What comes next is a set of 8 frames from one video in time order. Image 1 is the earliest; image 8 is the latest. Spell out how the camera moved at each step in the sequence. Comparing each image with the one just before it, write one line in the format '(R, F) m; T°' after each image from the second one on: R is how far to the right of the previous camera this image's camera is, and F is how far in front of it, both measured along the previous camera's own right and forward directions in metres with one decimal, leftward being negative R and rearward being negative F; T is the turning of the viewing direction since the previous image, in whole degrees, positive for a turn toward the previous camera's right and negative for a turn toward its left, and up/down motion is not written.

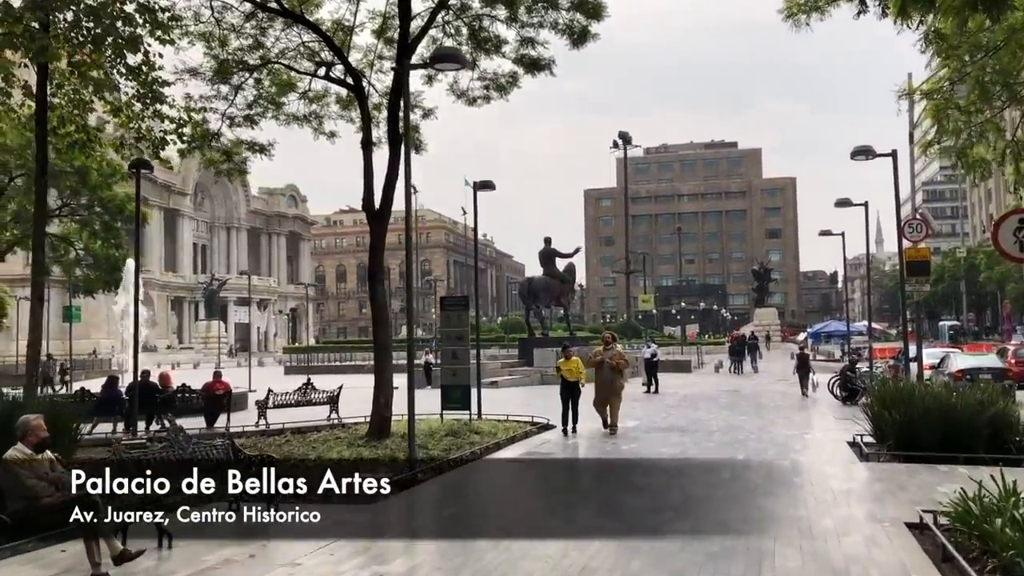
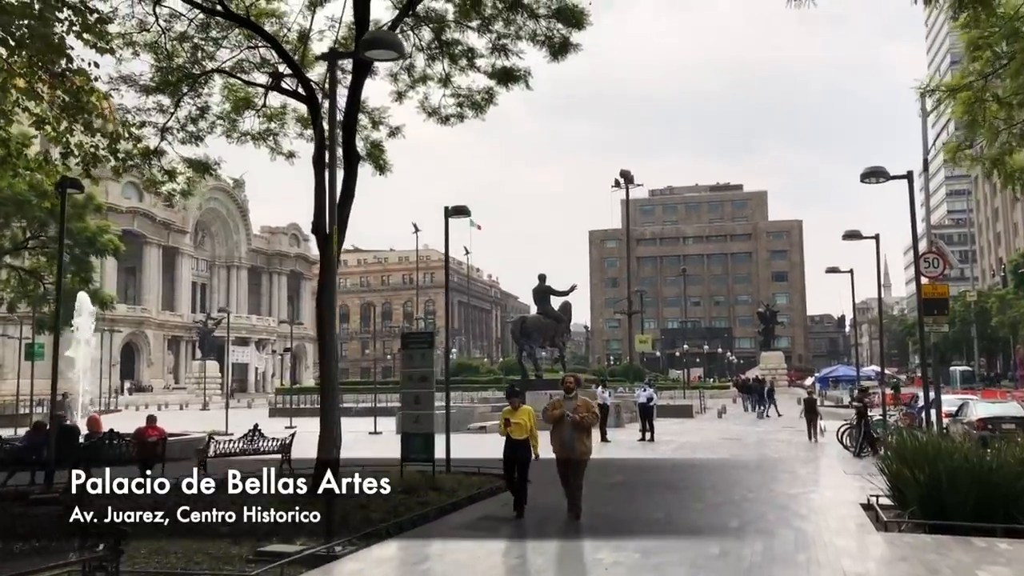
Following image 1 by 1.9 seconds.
(+0.6, +1.7) m; 0°
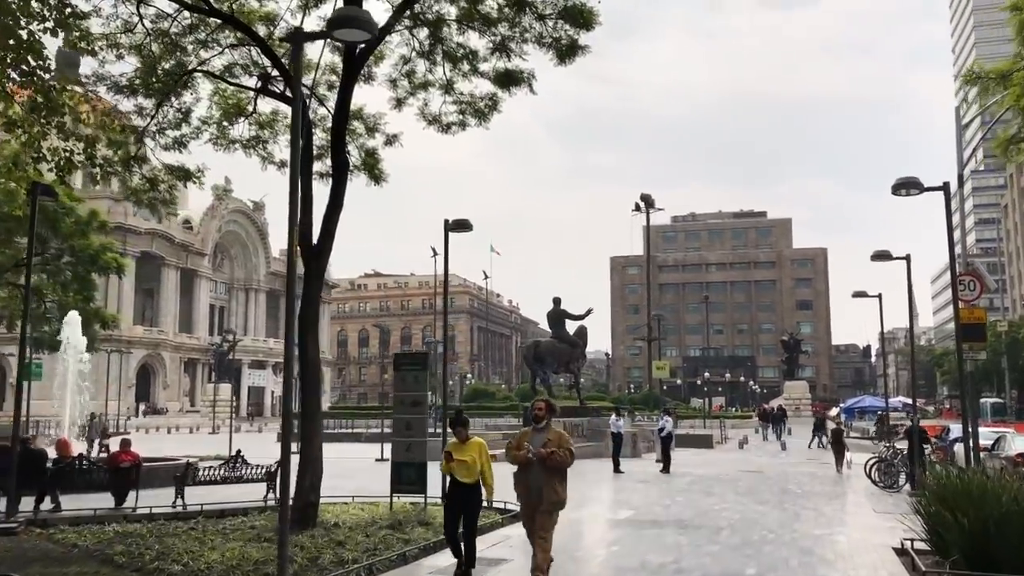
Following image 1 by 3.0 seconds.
(+0.3, +1.0) m; -1°
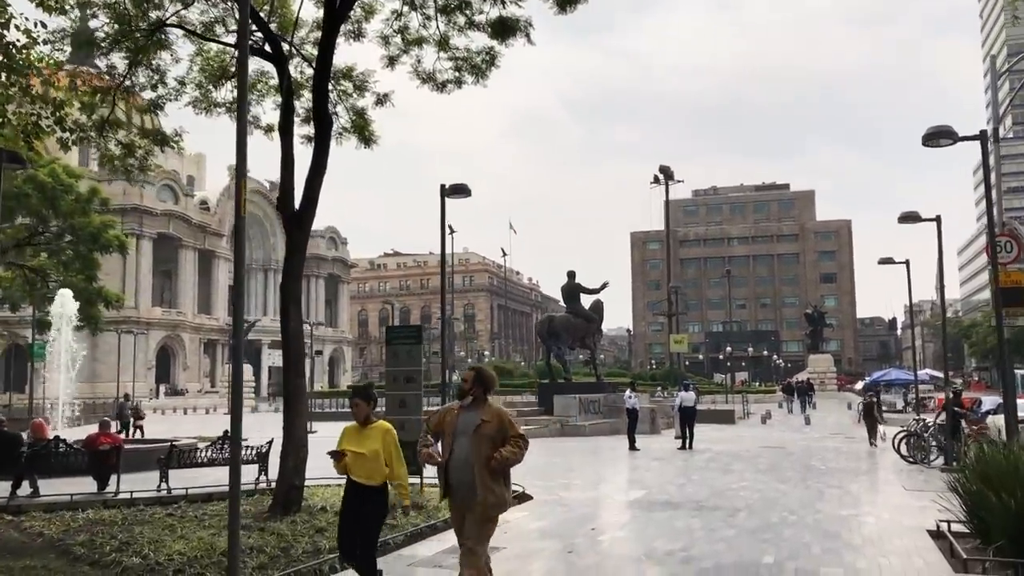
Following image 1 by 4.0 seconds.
(+0.3, +0.9) m; -1°
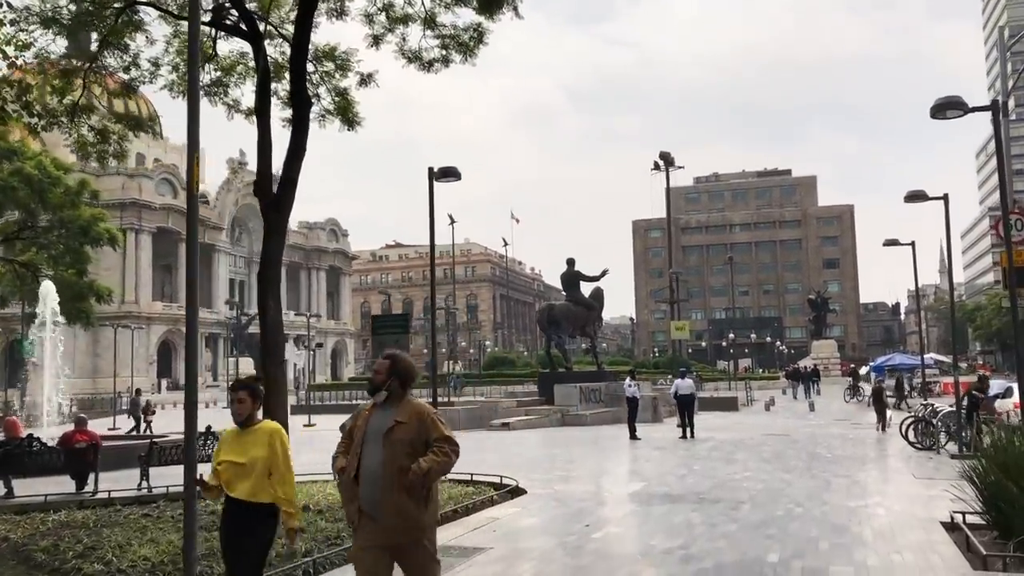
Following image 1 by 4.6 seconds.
(+0.2, +0.5) m; 0°
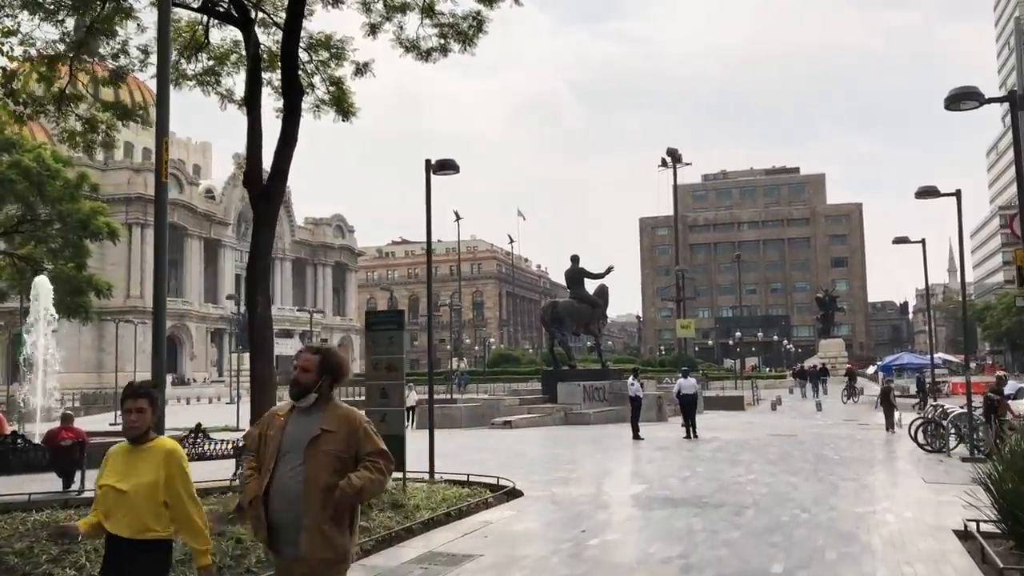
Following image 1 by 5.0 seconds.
(+0.1, +0.4) m; 0°
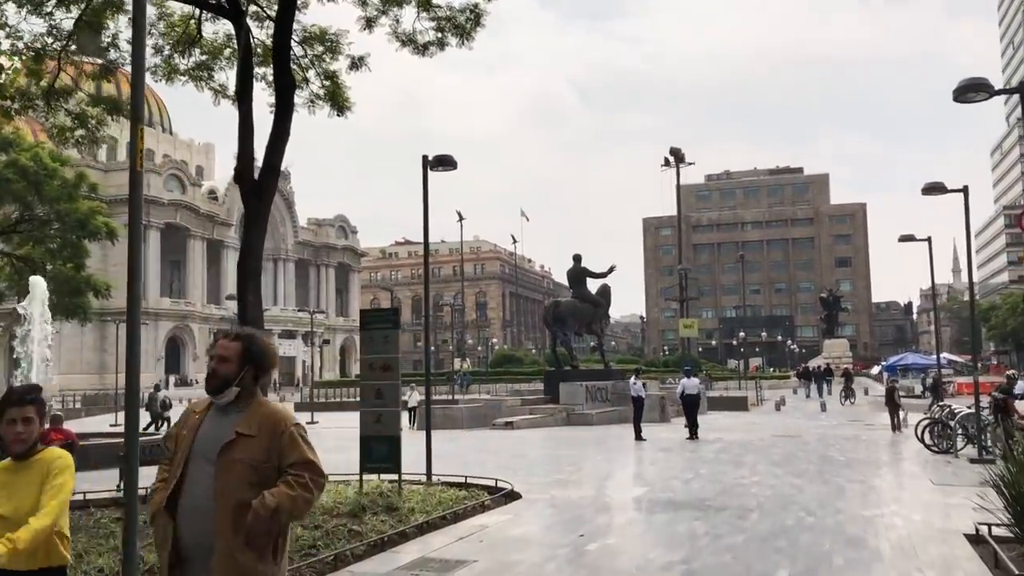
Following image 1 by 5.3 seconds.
(+0.1, +0.3) m; 0°
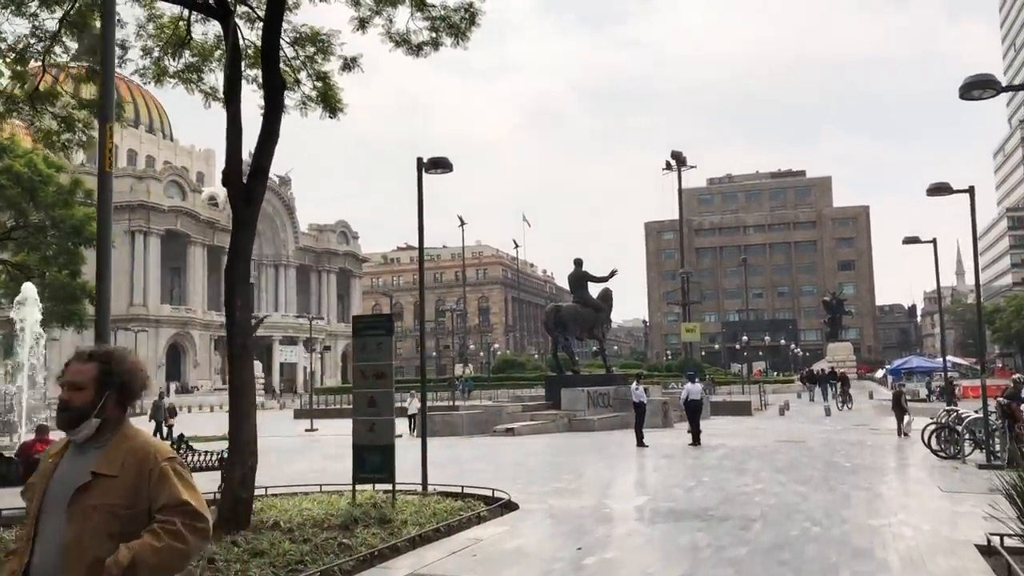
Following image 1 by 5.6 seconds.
(+0.1, +0.3) m; 0°
